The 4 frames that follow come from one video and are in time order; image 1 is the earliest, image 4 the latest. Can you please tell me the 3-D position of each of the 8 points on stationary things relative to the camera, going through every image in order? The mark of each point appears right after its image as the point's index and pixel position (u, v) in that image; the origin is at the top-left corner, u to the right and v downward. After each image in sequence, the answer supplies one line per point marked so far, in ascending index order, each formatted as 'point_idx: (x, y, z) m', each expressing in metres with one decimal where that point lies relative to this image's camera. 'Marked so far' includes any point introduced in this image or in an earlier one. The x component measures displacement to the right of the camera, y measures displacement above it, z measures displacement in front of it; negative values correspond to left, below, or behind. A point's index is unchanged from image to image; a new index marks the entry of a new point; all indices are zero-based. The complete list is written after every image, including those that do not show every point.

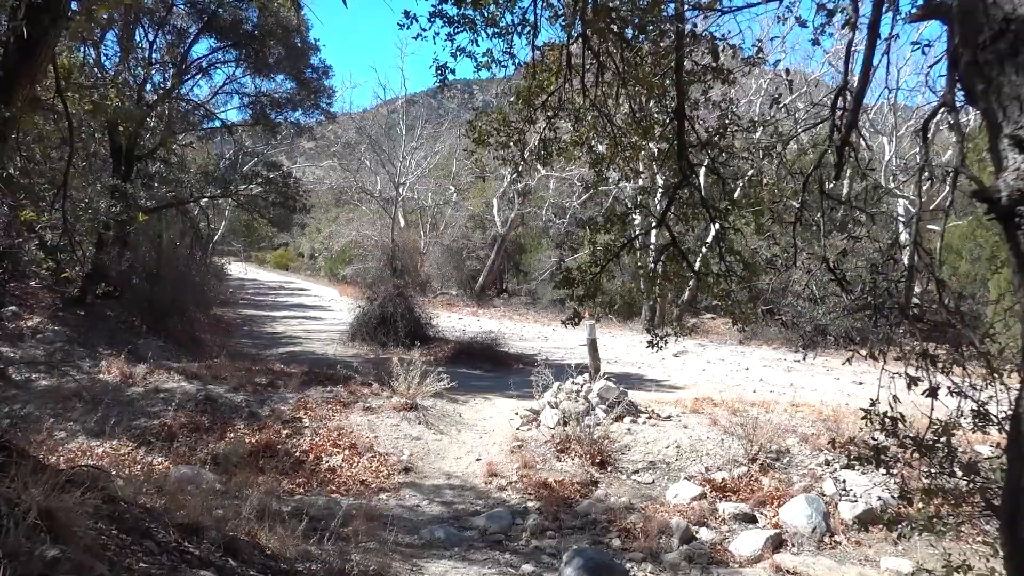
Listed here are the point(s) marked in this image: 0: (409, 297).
0: (-2.4, -0.2, +16.3) m
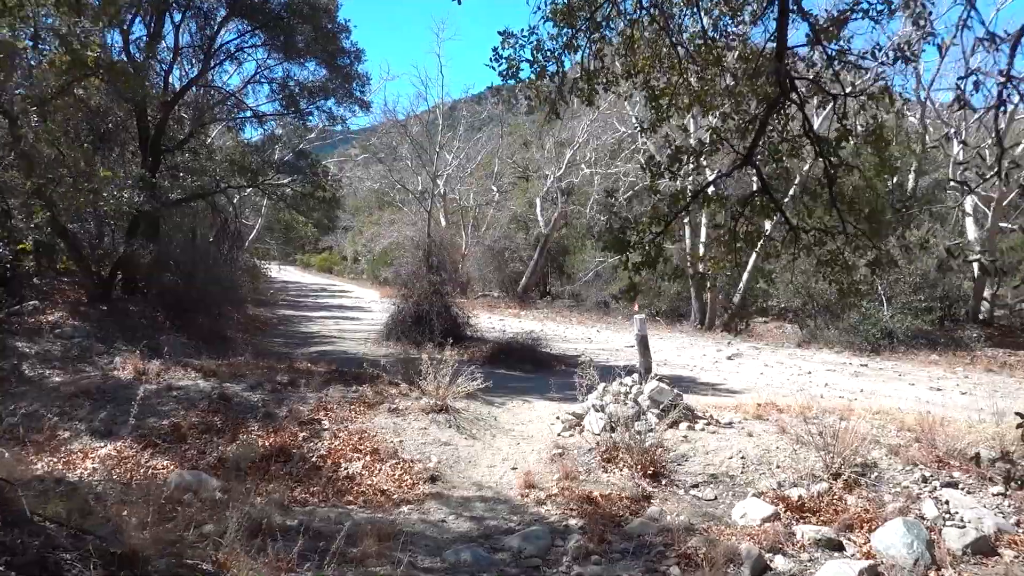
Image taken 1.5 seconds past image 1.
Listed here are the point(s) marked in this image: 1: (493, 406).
0: (-1.5, -0.1, +15.5) m
1: (-0.3, -1.6, +9.4) m
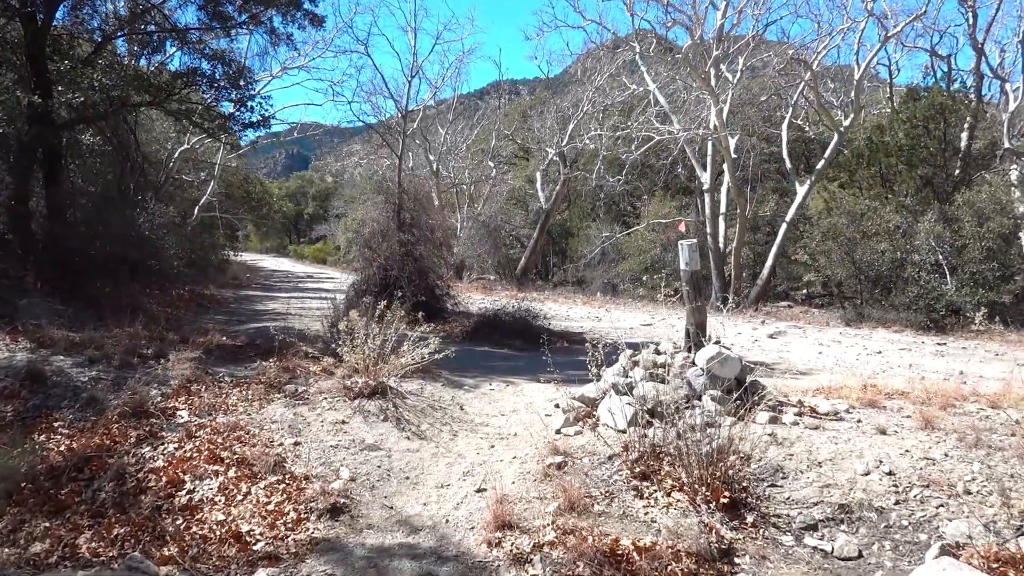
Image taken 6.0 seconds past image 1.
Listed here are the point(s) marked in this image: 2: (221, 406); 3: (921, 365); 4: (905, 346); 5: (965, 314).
0: (-1.7, +0.6, +12.4) m
1: (-0.5, -0.9, +6.3) m
2: (-2.2, -0.9, +5.3) m
3: (+5.8, -1.1, +9.8) m
4: (+7.0, -1.0, +12.3) m
5: (+10.4, -0.6, +15.9) m
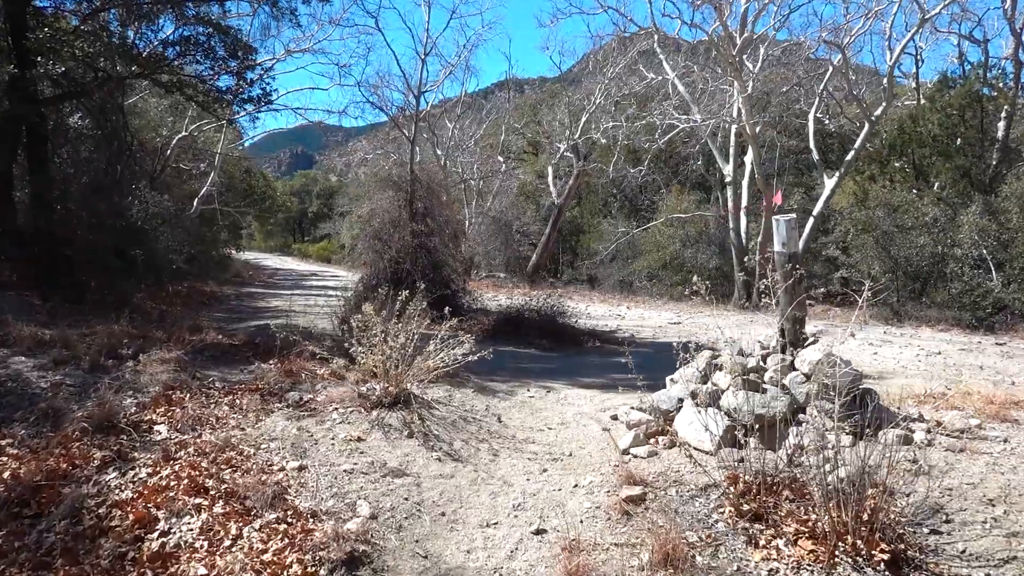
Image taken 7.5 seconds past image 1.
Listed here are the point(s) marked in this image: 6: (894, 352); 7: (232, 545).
0: (-1.3, +0.7, +11.4) m
1: (-0.1, -0.8, +5.3) m
2: (-1.9, -0.8, +4.3) m
3: (+6.2, -1.0, +8.8) m
4: (+7.4, -0.9, +11.3) m
5: (+10.8, -0.5, +14.8) m
6: (+5.7, -0.9, +10.2) m
7: (-1.3, -1.2, +3.2) m
